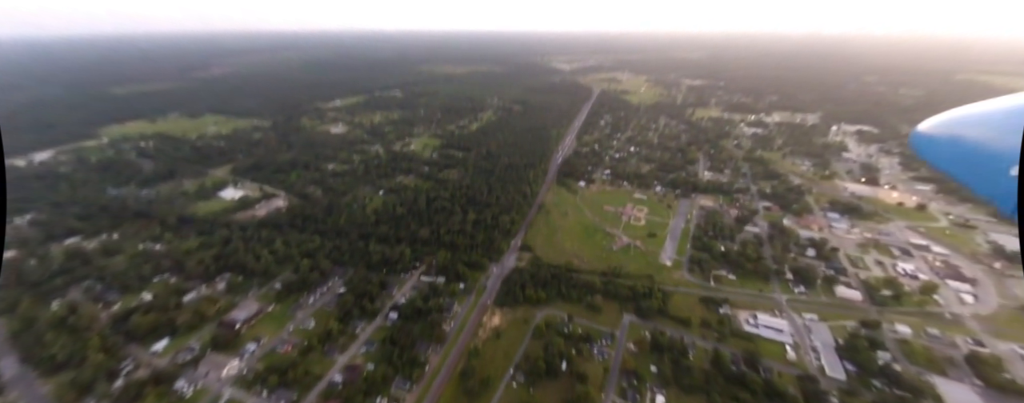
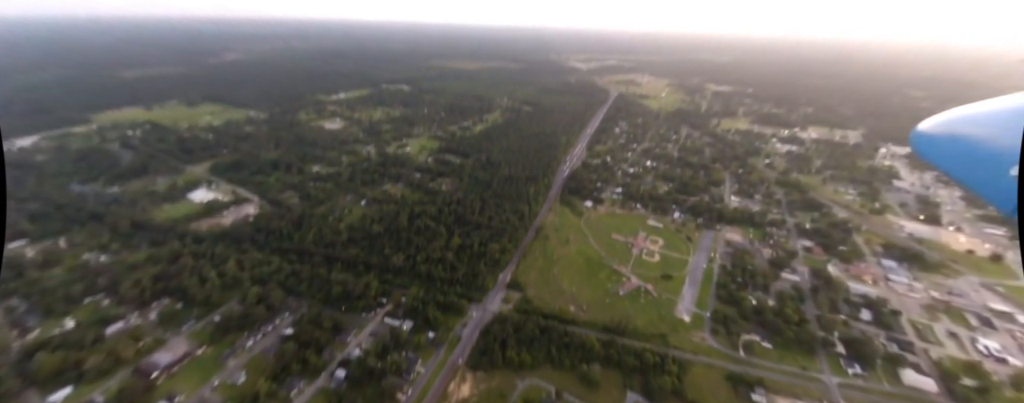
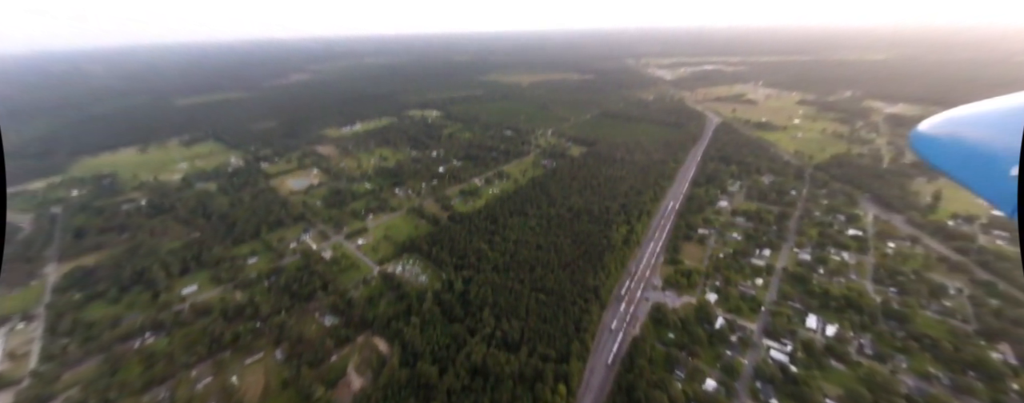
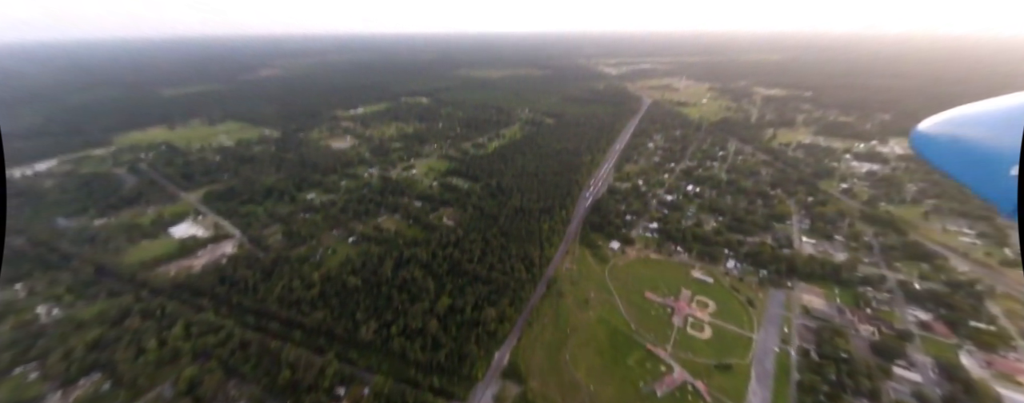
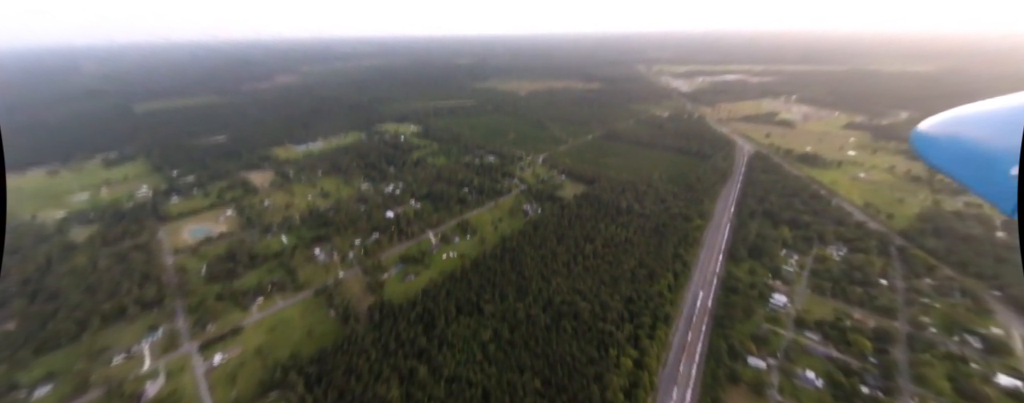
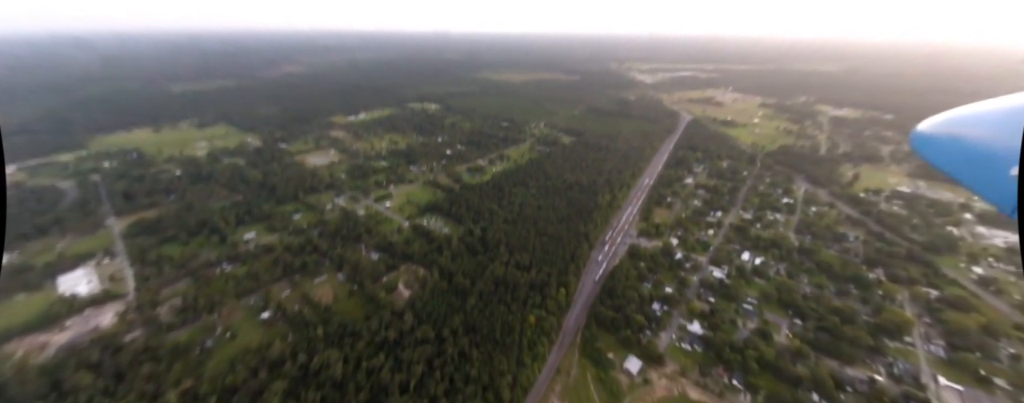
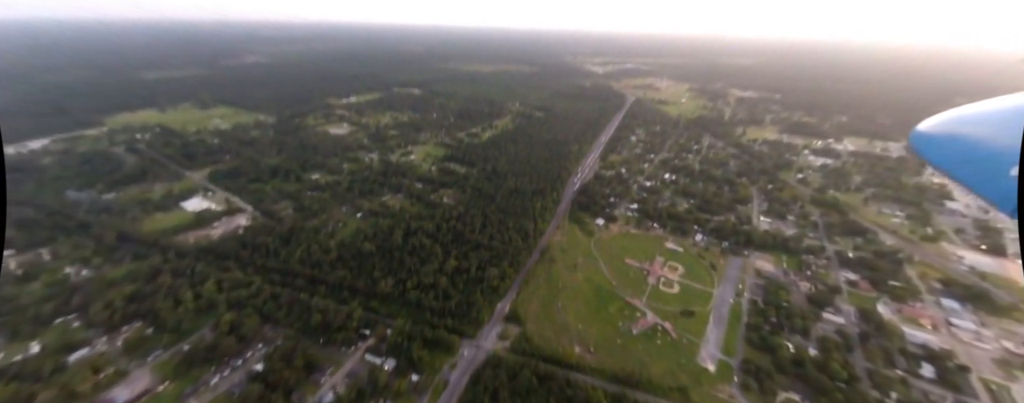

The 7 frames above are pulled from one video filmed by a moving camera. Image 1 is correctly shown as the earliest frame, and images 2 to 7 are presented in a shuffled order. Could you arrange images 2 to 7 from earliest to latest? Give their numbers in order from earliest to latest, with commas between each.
2, 7, 4, 6, 3, 5
